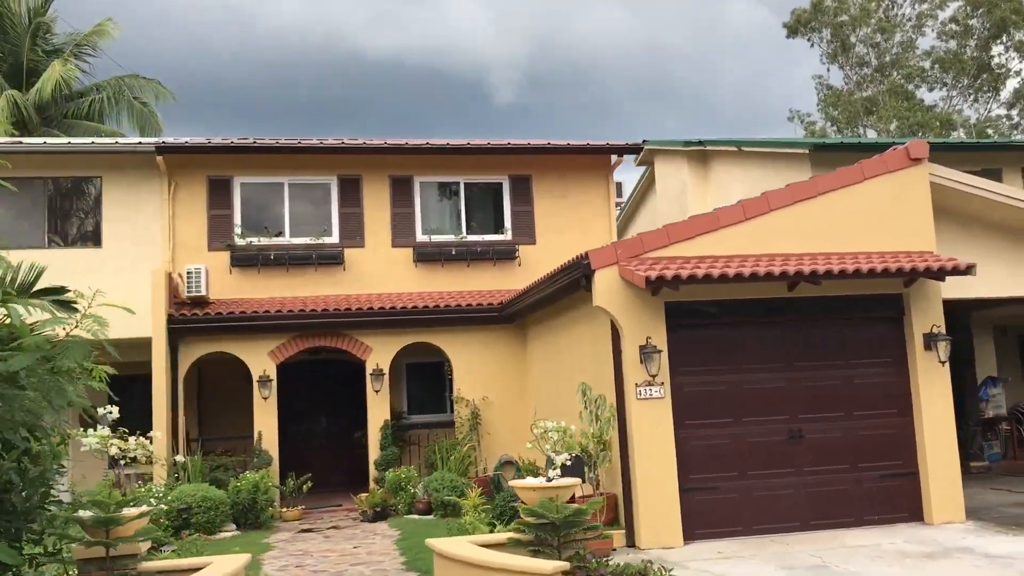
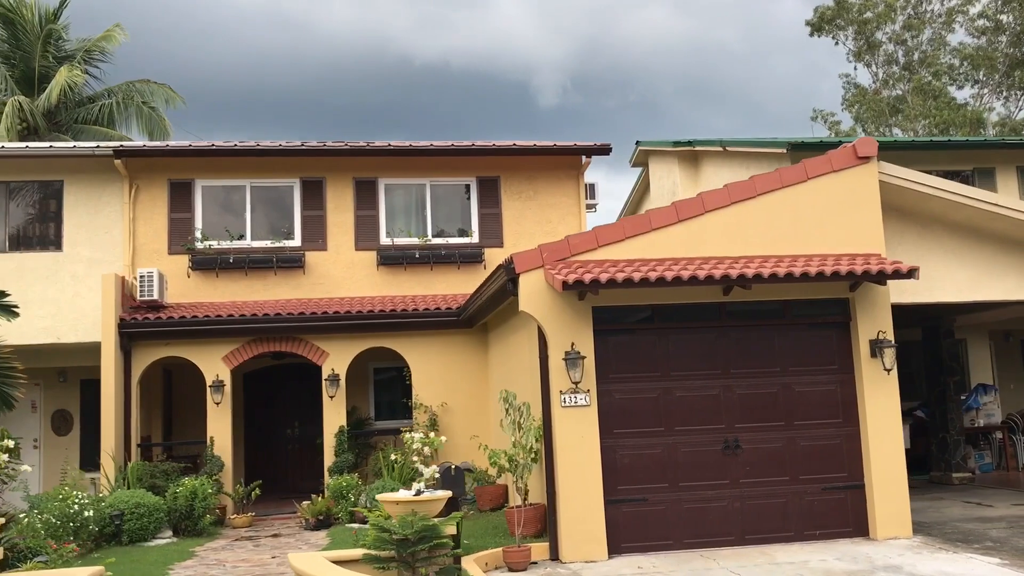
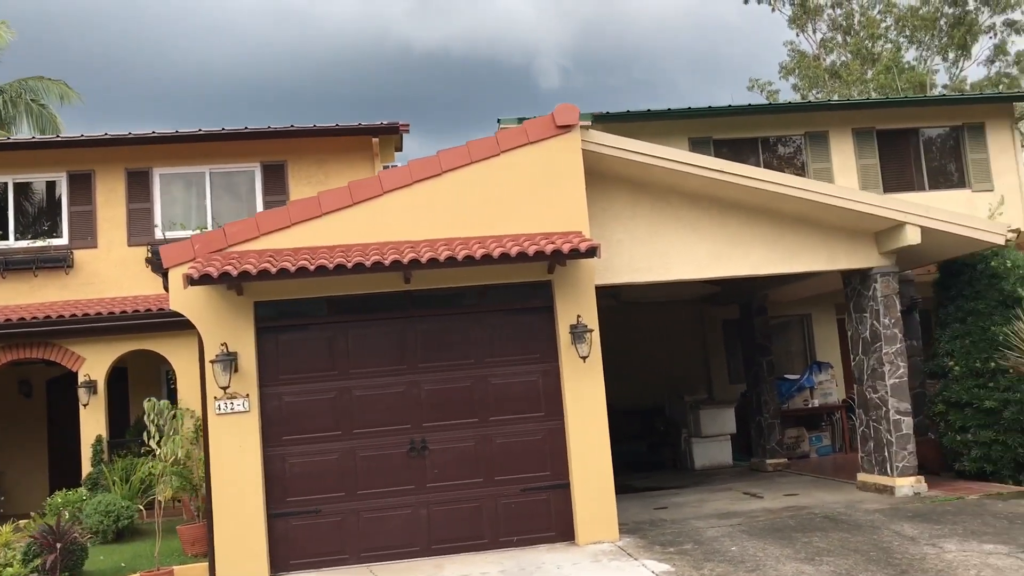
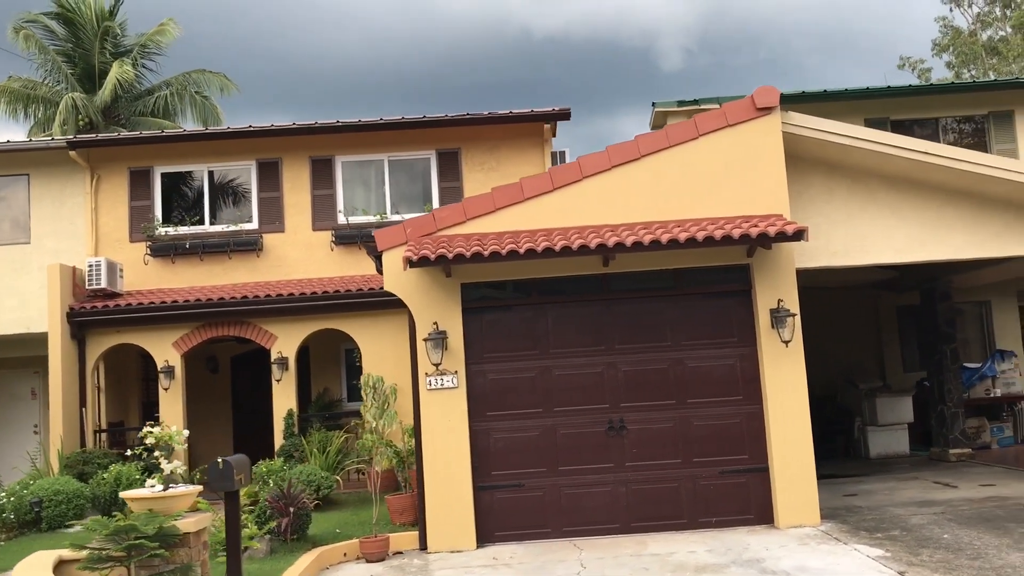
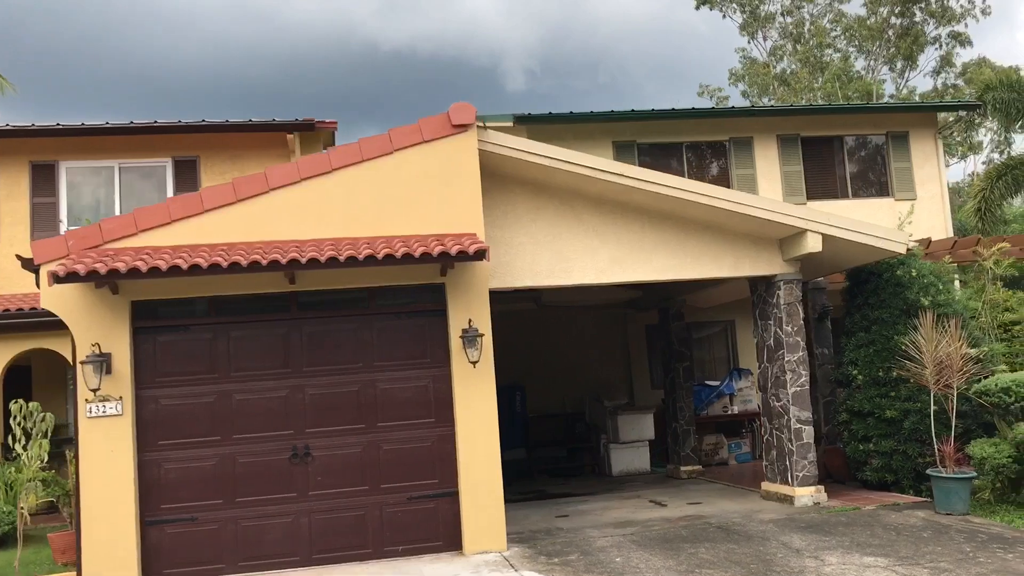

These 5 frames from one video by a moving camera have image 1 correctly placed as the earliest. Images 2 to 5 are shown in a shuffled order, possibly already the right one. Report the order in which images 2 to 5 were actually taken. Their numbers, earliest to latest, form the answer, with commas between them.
2, 4, 3, 5
